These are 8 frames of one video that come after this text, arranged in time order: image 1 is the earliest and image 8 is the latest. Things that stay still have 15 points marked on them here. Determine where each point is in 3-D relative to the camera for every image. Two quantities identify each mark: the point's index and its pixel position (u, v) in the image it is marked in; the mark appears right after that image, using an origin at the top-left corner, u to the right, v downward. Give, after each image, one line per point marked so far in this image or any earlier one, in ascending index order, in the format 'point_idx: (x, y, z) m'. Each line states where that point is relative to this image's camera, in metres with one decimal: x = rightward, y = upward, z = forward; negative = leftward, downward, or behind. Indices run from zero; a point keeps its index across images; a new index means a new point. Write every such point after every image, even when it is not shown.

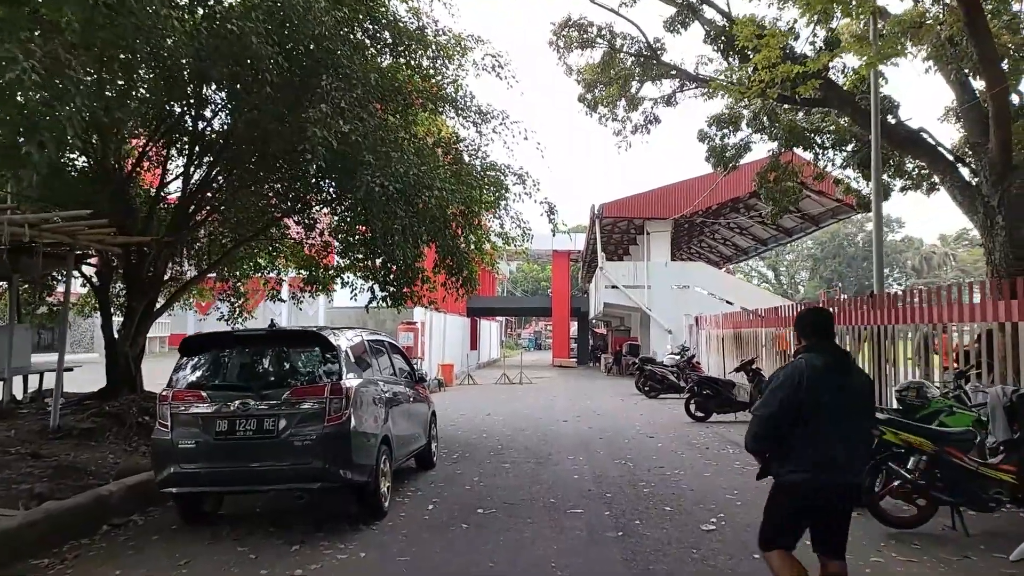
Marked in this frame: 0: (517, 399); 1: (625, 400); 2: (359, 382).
0: (+0.1, -2.1, +14.3) m
1: (+2.0, -2.0, +13.7) m
2: (-1.0, -0.6, +4.7) m
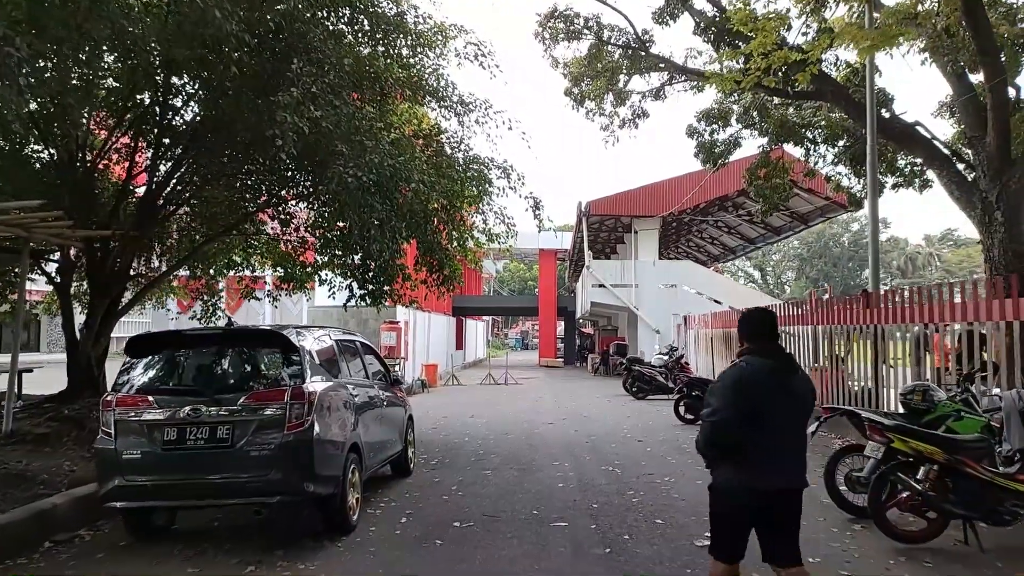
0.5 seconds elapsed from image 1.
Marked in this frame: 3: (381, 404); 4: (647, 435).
0: (-0.2, -2.0, +13.9) m
1: (+1.7, -2.0, +13.4) m
2: (-1.1, -0.6, +4.4) m
3: (-1.0, -0.8, +5.6) m
4: (+1.6, -1.7, +8.7) m
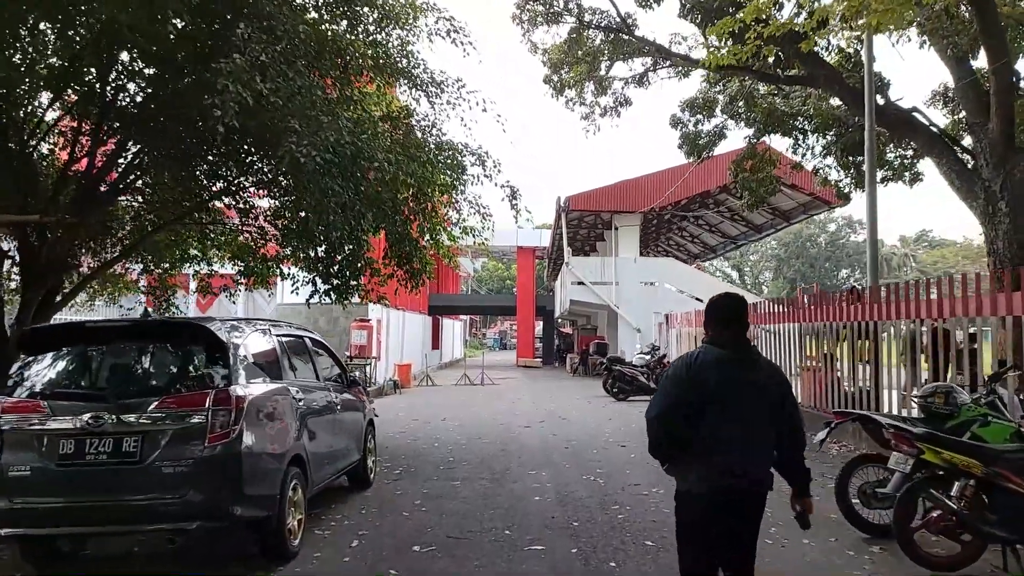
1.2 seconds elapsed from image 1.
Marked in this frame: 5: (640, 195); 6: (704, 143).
0: (-0.6, -2.0, +13.3) m
1: (+1.3, -1.9, +12.8) m
2: (-1.2, -0.5, +3.7) m
3: (-1.1, -0.8, +4.9) m
4: (+1.3, -1.6, +8.2) m
5: (+3.3, +2.4, +19.3) m
6: (+3.3, +2.5, +13.0) m
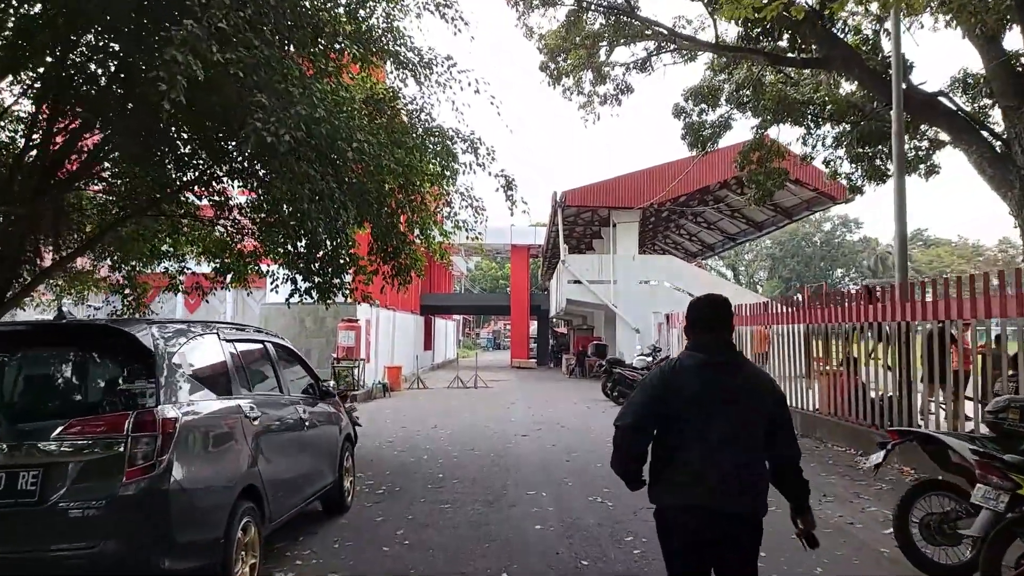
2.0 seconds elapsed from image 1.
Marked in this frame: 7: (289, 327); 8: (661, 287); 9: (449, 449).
0: (-0.7, -2.0, +12.7) m
1: (+1.3, -1.9, +12.2) m
2: (-1.2, -0.5, +3.1) m
3: (-1.2, -0.8, +4.2) m
4: (+1.2, -1.6, +7.5) m
5: (+3.1, +2.4, +18.6) m
6: (+3.2, +2.5, +12.4) m
7: (-4.7, -0.8, +16.2) m
8: (+3.6, 0.0, +18.5) m
9: (-0.6, -1.6, +7.7) m
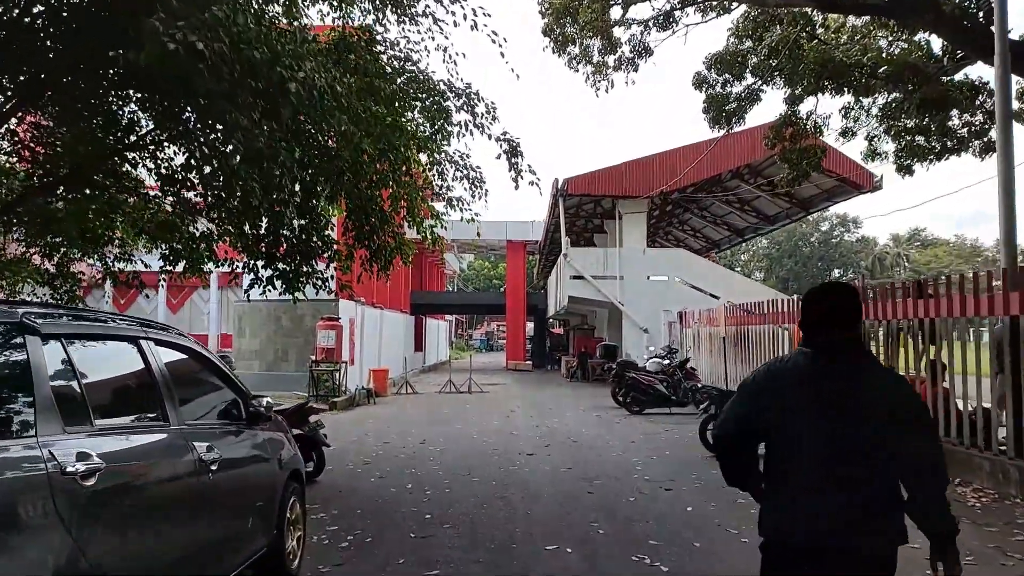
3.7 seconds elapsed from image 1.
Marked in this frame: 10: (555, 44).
0: (-0.7, -1.9, +11.2) m
1: (+1.2, -1.8, +10.7) m
2: (-1.1, -0.4, +1.6) m
3: (-1.1, -0.6, +2.8) m
4: (+1.3, -1.5, +6.1) m
5: (+3.1, +2.5, +17.2) m
6: (+3.2, +2.6, +10.9) m
7: (-4.8, -0.7, +14.7) m
8: (+3.6, +0.1, +17.0) m
9: (-0.6, -1.5, +6.2) m
10: (+0.6, +3.5, +10.8) m
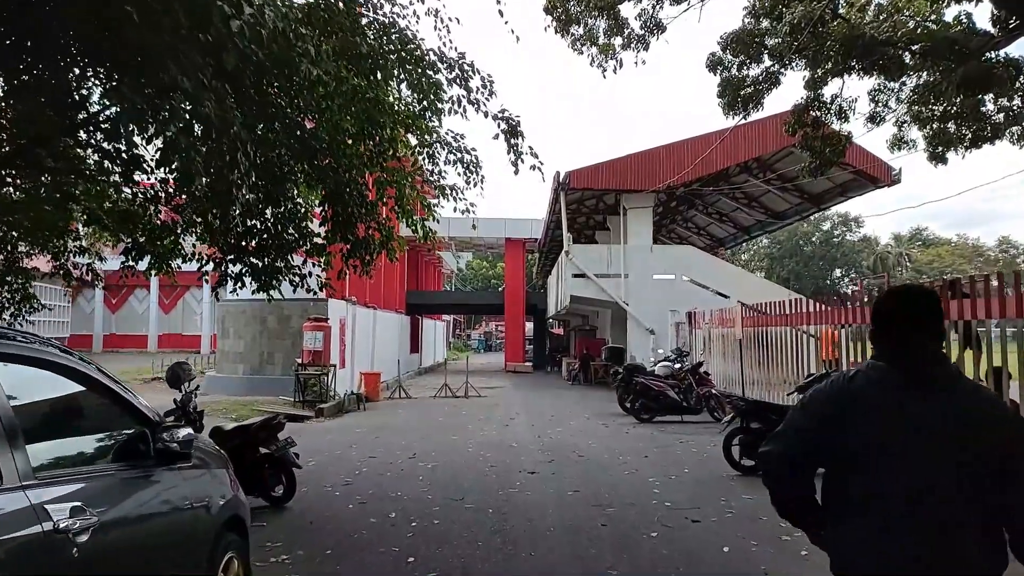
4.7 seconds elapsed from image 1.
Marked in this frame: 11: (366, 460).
0: (-0.7, -1.8, +10.4) m
1: (+1.2, -1.8, +10.0) m
2: (-1.1, -0.3, +0.8) m
3: (-1.1, -0.6, +2.0) m
4: (+1.3, -1.4, +5.3) m
5: (+3.0, +2.5, +16.4) m
6: (+3.2, +2.6, +10.2) m
7: (-4.8, -0.7, +13.9) m
8: (+3.5, +0.2, +16.3) m
9: (-0.6, -1.5, +5.4) m
10: (+0.6, +3.5, +10.0) m
11: (-1.4, -1.6, +7.1) m
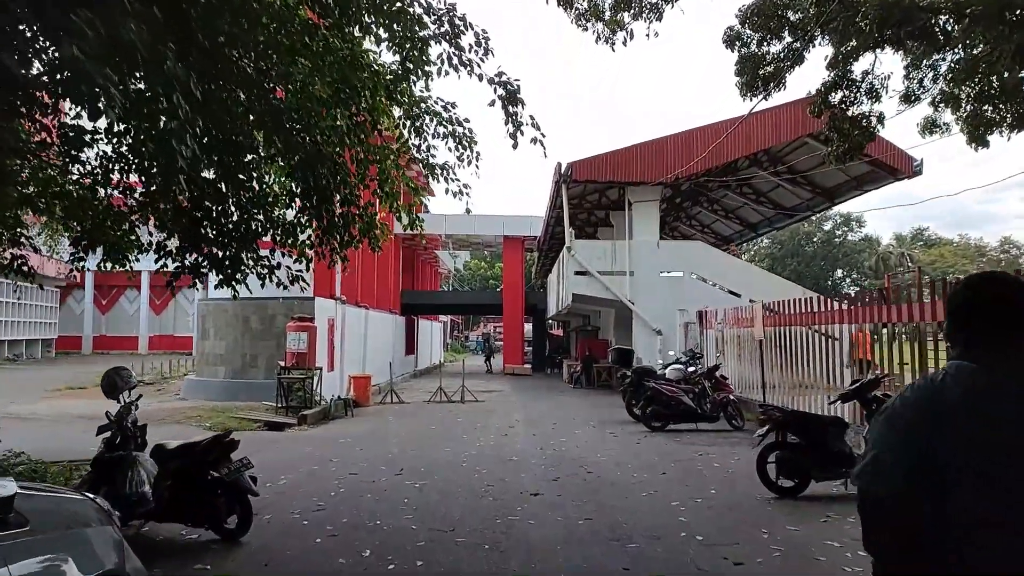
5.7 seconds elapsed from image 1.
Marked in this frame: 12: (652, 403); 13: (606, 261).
0: (-0.8, -1.8, +9.5) m
1: (+1.2, -1.7, +9.1) m
2: (-1.1, -0.3, 0.0) m
3: (-1.1, -0.6, +1.1) m
4: (+1.3, -1.4, +4.4) m
5: (+3.0, +2.5, +15.6) m
6: (+3.2, +2.7, +9.3) m
7: (-4.8, -0.6, +13.0) m
8: (+3.5, +0.2, +15.4) m
9: (-0.6, -1.4, +4.6) m
10: (+0.6, +3.5, +9.2) m
11: (-1.4, -1.5, +6.3) m
12: (+1.7, -1.4, +9.4) m
13: (+1.9, +0.5, +15.6) m
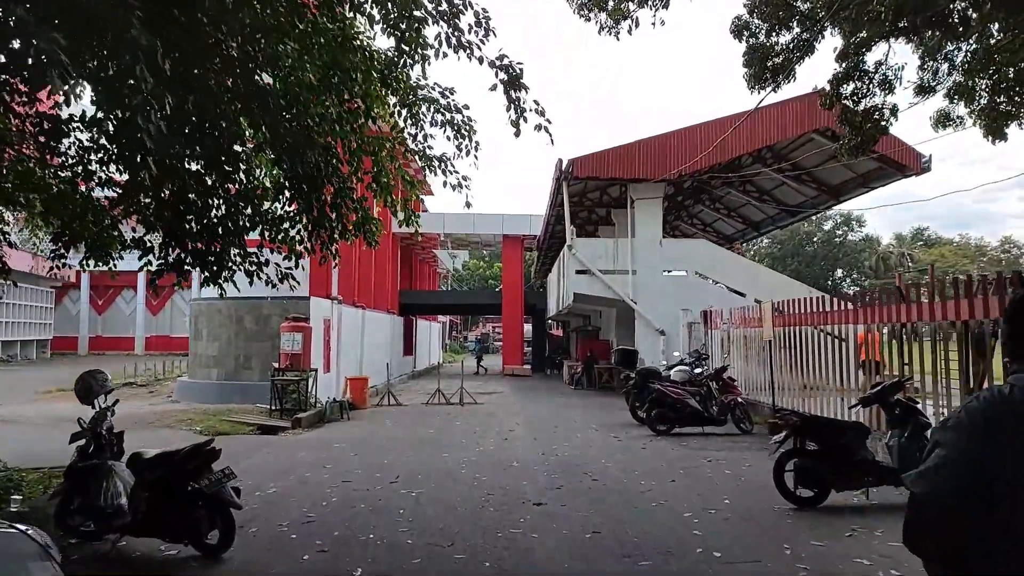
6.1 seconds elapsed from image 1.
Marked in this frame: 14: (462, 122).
0: (-0.7, -1.8, +9.2) m
1: (+1.2, -1.7, +8.8) m
2: (-1.1, -0.3, -0.4) m
3: (-1.1, -0.5, +0.8) m
4: (+1.3, -1.4, +4.1) m
5: (+3.0, +2.5, +15.3) m
6: (+3.2, +2.7, +9.0) m
7: (-4.8, -0.6, +12.7) m
8: (+3.5, +0.2, +15.1) m
9: (-0.6, -1.4, +4.3) m
10: (+0.6, +3.6, +8.9) m
11: (-1.3, -1.5, +6.0) m
12: (+1.7, -1.4, +9.1) m
13: (+1.9, +0.6, +15.3) m
14: (-0.3, +1.1, +5.3) m
